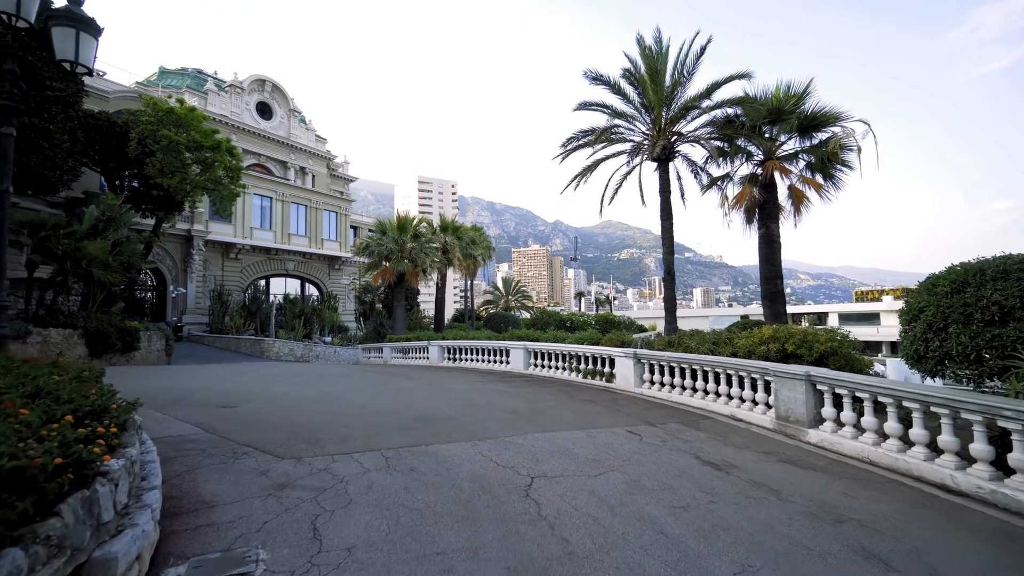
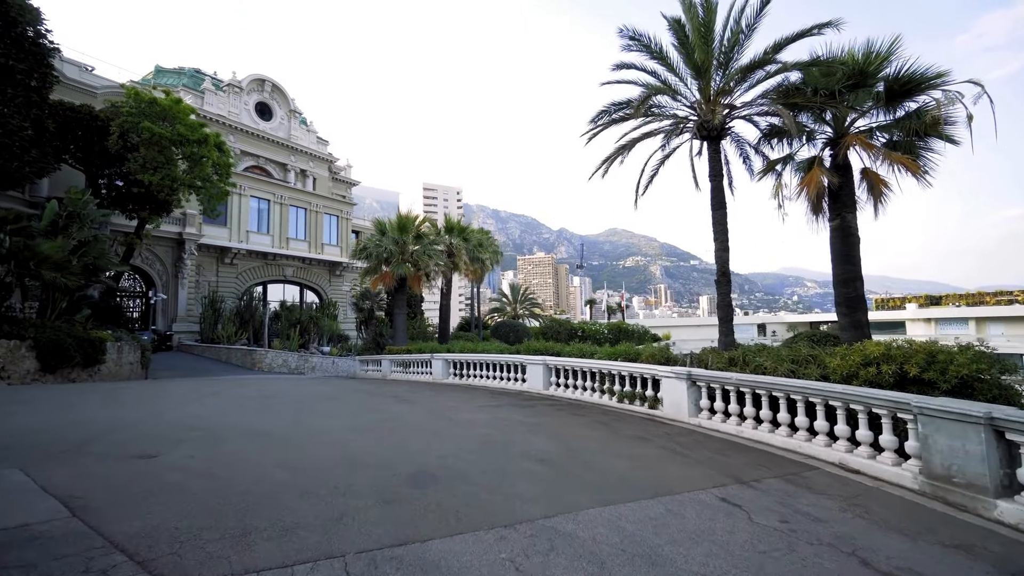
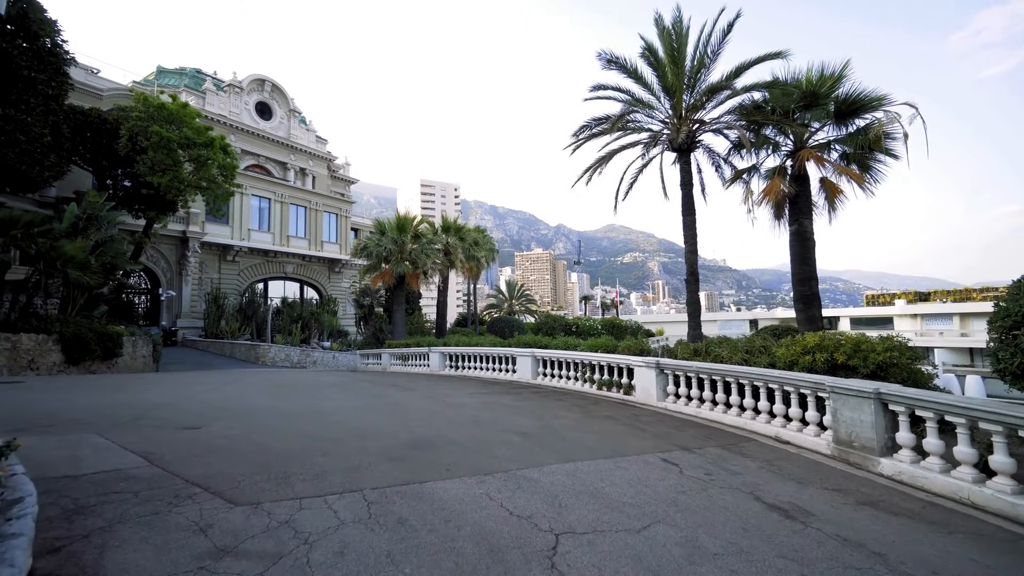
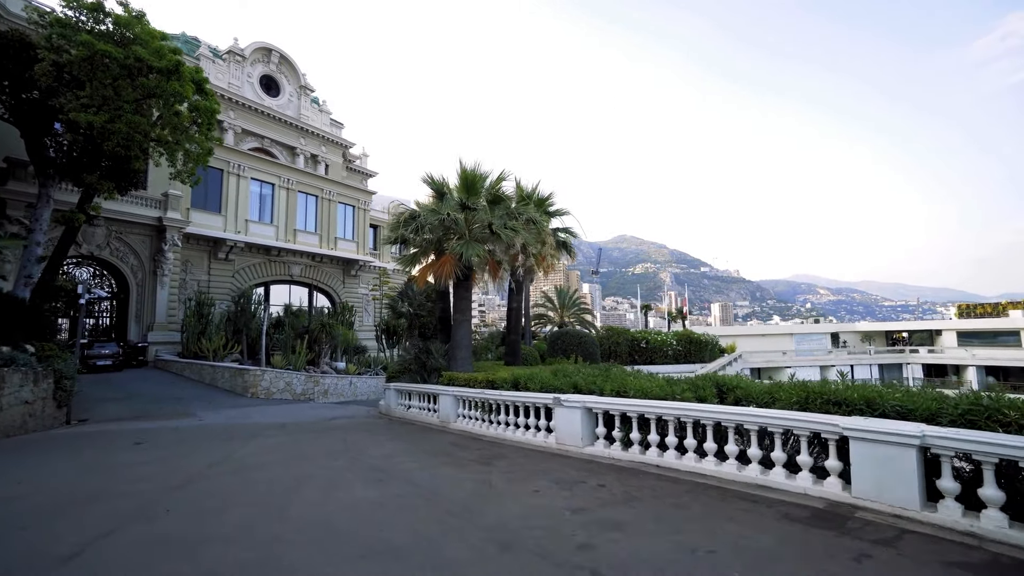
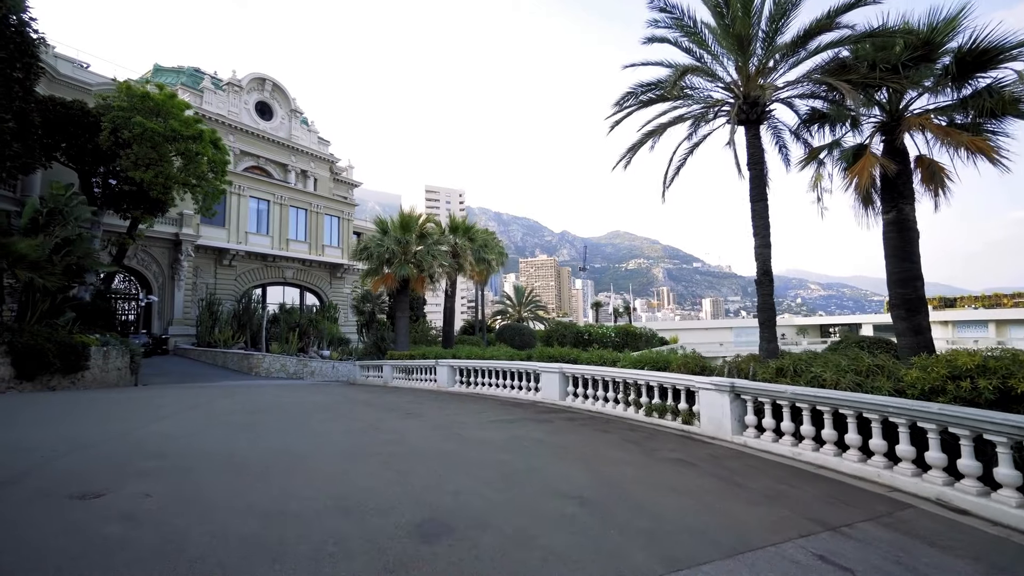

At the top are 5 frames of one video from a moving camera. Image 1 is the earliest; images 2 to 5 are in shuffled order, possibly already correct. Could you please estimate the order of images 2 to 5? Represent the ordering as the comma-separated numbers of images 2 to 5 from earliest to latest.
3, 2, 5, 4
